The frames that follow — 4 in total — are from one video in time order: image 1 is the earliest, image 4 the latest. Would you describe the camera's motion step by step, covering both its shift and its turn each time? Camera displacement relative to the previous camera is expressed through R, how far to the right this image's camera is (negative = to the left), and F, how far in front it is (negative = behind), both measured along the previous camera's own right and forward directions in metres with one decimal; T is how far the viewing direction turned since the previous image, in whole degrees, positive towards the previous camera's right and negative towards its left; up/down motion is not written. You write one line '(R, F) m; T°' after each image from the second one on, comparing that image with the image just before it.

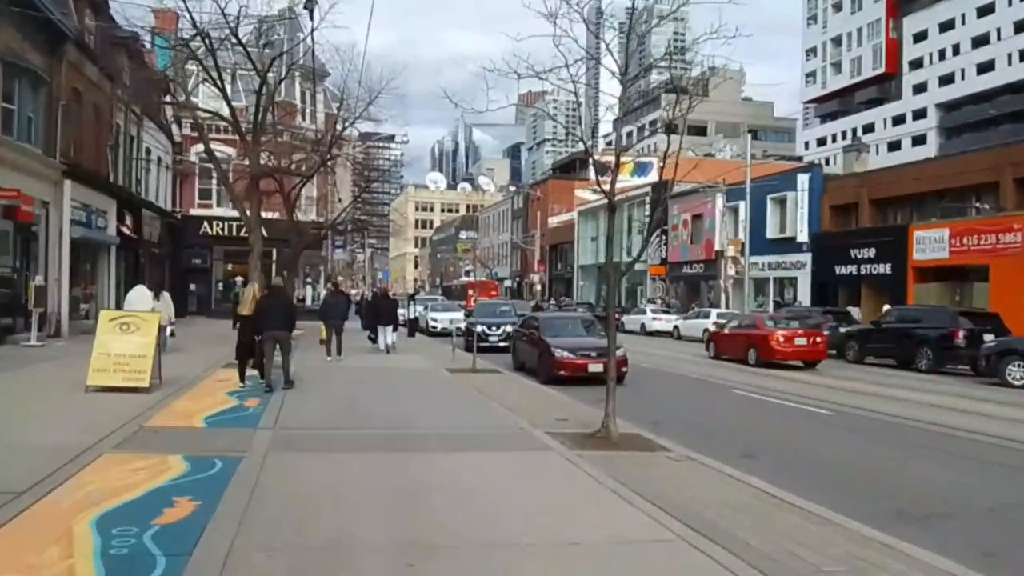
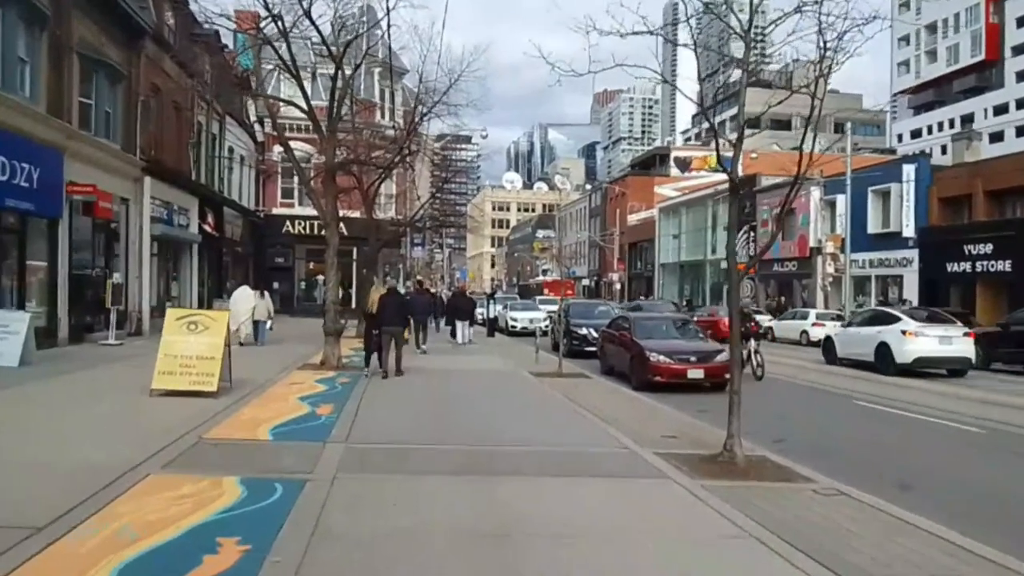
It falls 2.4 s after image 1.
(-0.3, +1.4) m; -4°
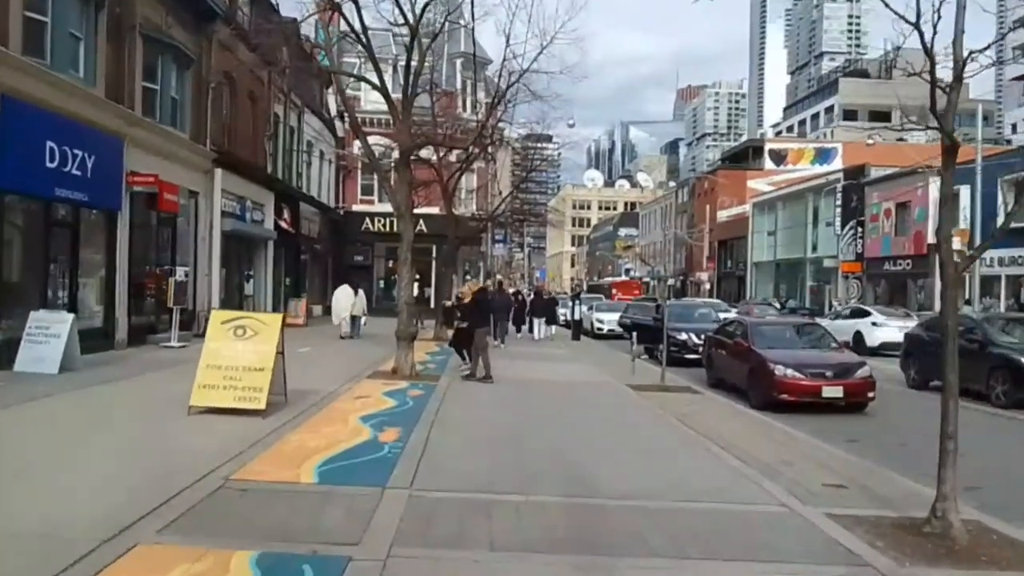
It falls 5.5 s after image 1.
(-0.3, +2.4) m; -5°
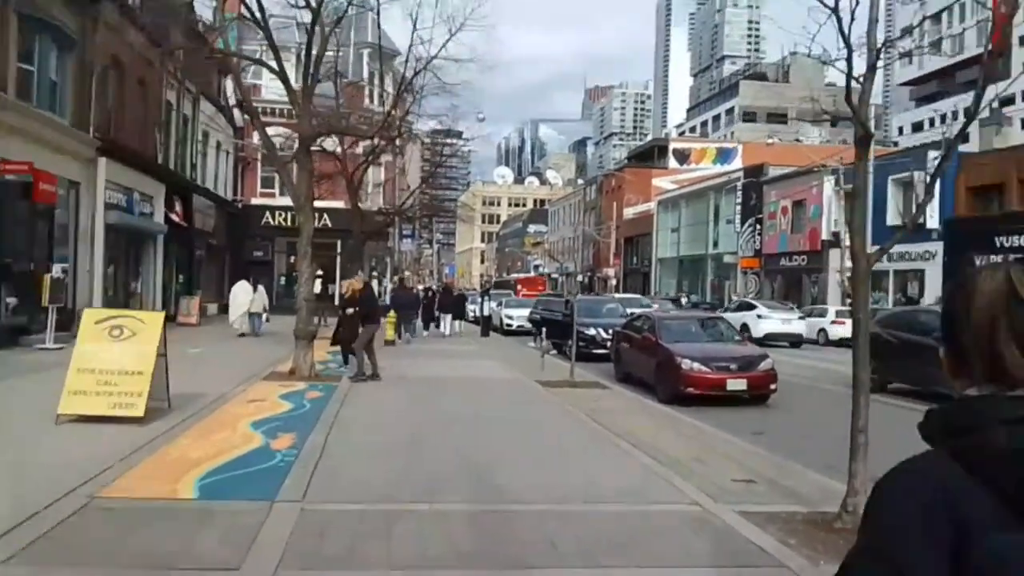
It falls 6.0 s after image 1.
(0.0, +0.6) m; +5°
